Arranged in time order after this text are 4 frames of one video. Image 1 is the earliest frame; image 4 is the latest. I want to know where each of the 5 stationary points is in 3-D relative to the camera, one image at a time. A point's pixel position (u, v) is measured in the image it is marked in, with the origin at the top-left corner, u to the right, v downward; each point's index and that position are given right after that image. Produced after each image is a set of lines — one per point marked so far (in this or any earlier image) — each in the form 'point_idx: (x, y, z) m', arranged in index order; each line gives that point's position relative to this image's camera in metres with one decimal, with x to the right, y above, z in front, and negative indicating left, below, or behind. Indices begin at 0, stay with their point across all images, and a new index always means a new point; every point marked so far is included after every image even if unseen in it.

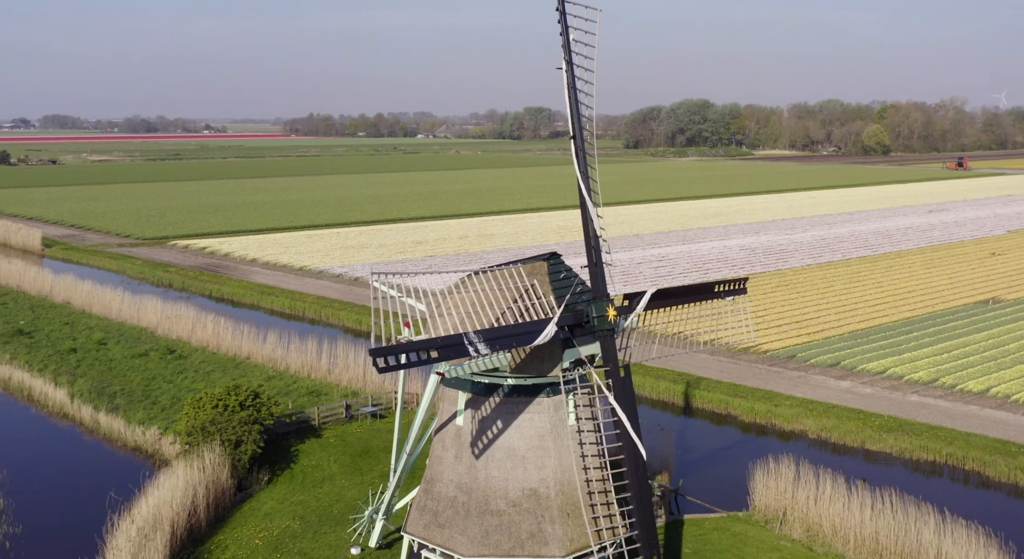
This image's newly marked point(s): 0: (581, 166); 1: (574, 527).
0: (+0.6, +0.9, +8.4) m
1: (+0.5, -2.1, +8.2) m
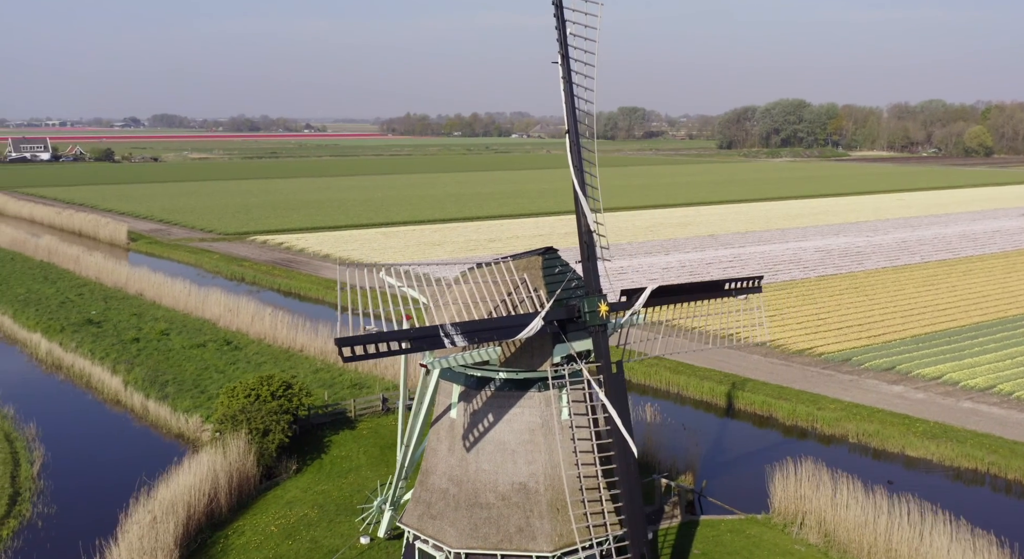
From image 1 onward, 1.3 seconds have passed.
0: (+0.5, +1.0, +8.3) m
1: (+0.4, -2.0, +8.2) m
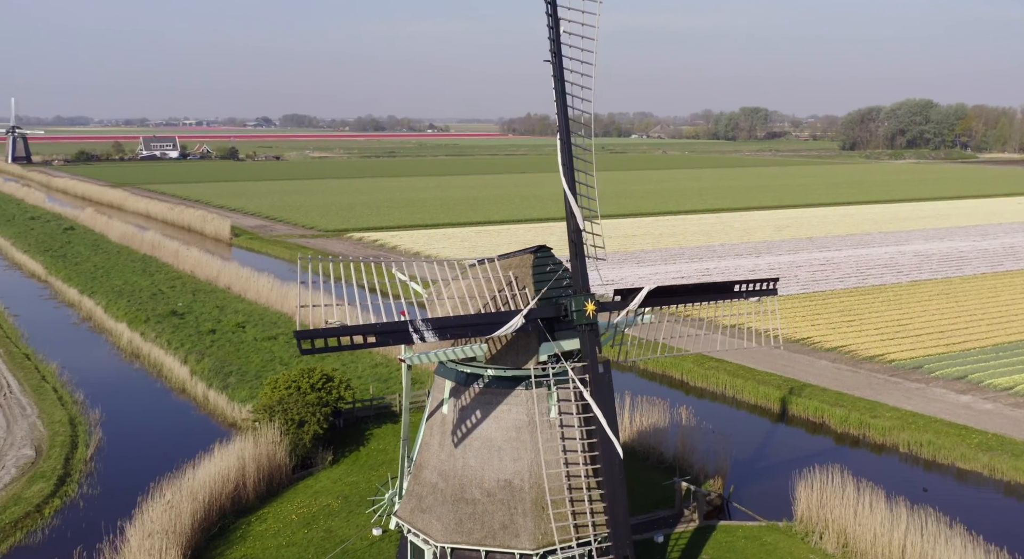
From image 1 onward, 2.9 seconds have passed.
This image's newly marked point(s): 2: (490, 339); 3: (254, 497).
0: (+0.5, +1.0, +8.3) m
1: (+0.3, -2.0, +8.1) m
2: (-0.2, -0.5, +8.2) m
3: (-3.3, -2.7, +12.5) m
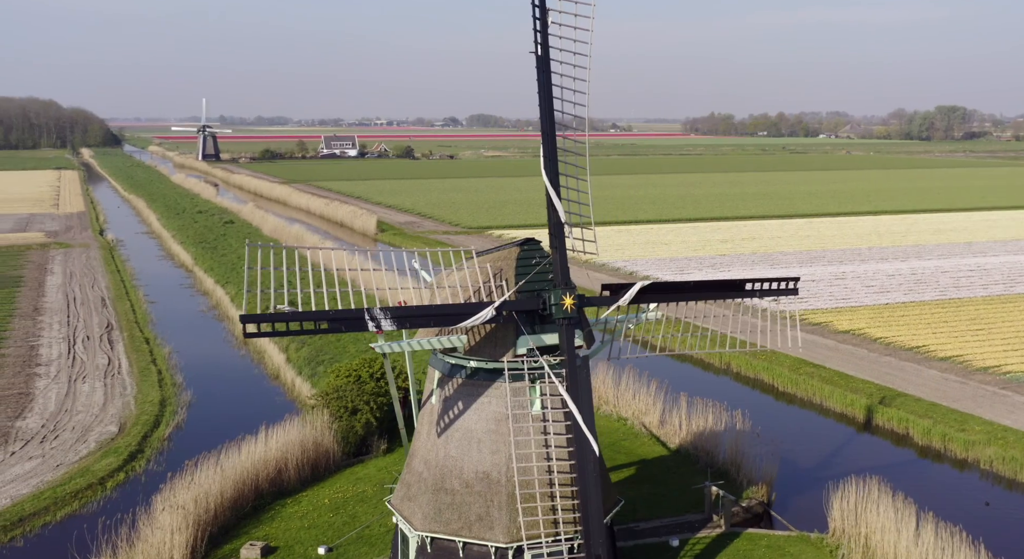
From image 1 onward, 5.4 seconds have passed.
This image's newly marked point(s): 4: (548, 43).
0: (+0.3, +1.1, +8.3) m
1: (+0.1, -1.9, +8.1) m
2: (-0.3, -0.4, +8.2) m
3: (-2.8, -2.6, +12.9) m
4: (+0.3, +2.0, +8.3) m
